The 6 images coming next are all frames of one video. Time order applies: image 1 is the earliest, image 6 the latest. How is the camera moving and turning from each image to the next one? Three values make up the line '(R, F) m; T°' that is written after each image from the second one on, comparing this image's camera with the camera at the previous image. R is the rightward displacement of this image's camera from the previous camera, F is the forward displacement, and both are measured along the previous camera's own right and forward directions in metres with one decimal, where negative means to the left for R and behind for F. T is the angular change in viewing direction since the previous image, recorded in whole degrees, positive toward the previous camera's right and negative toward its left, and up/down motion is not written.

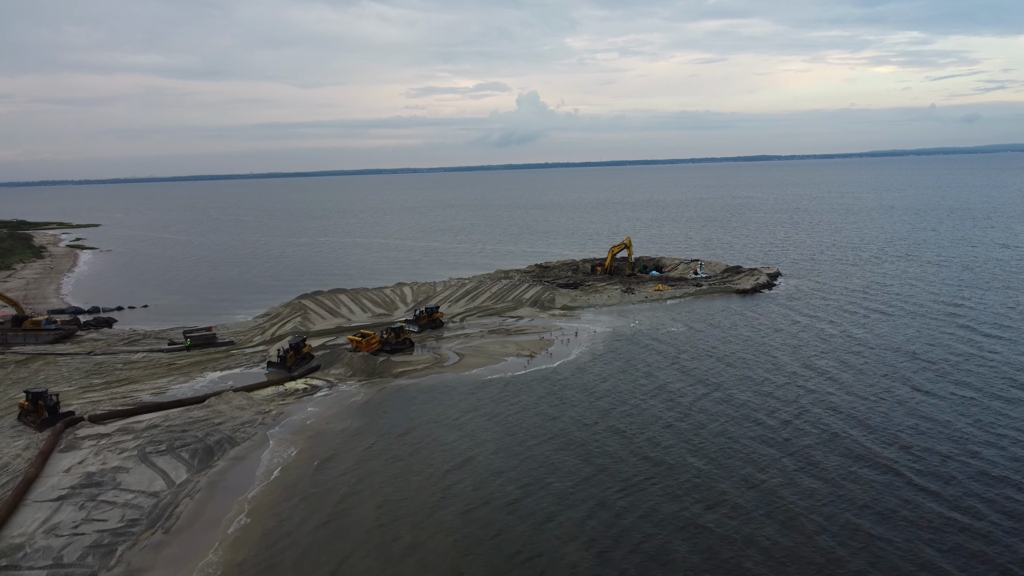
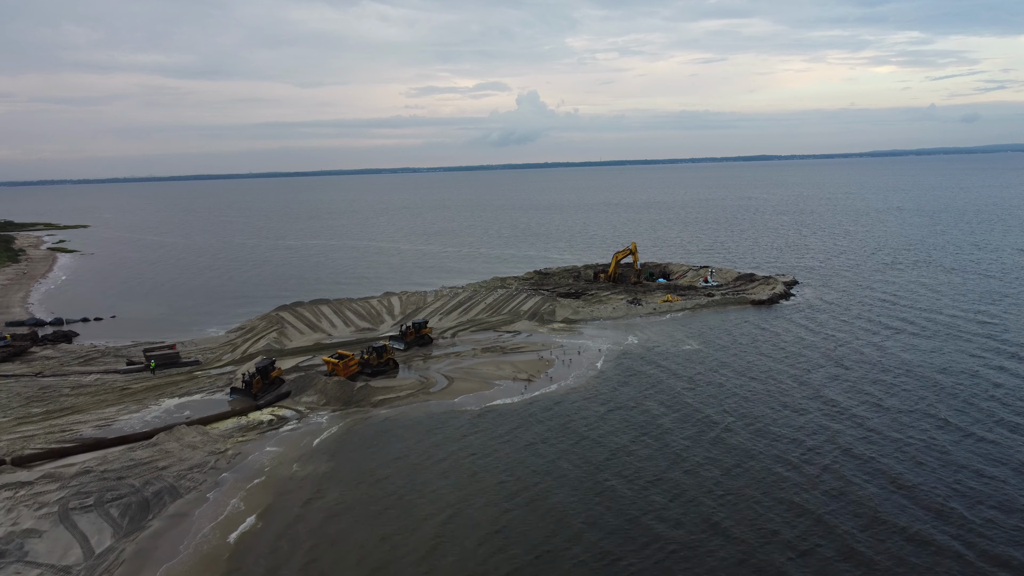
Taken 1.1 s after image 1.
(+0.2, +3.9) m; 0°
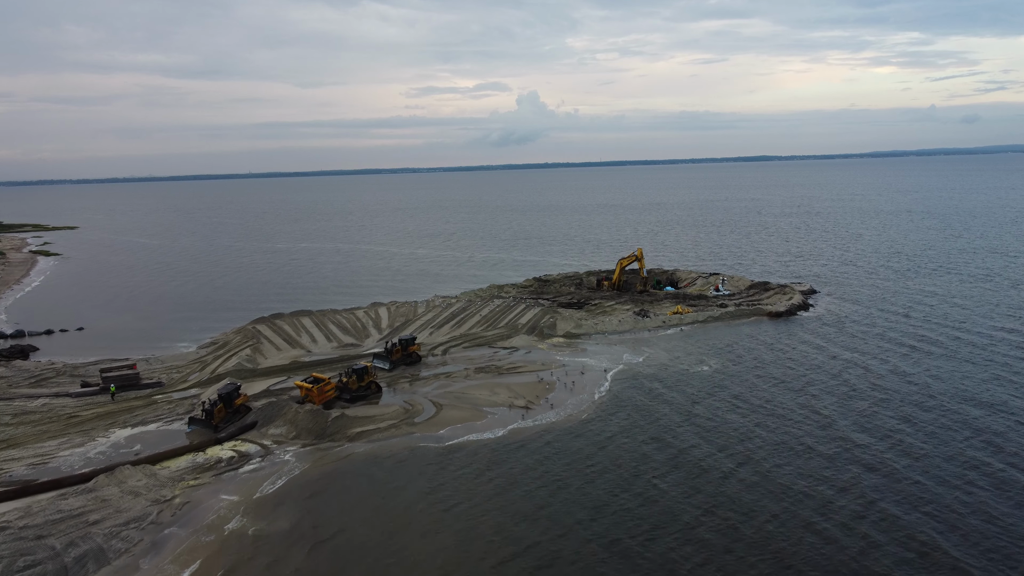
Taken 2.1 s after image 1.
(+0.2, +3.5) m; 0°
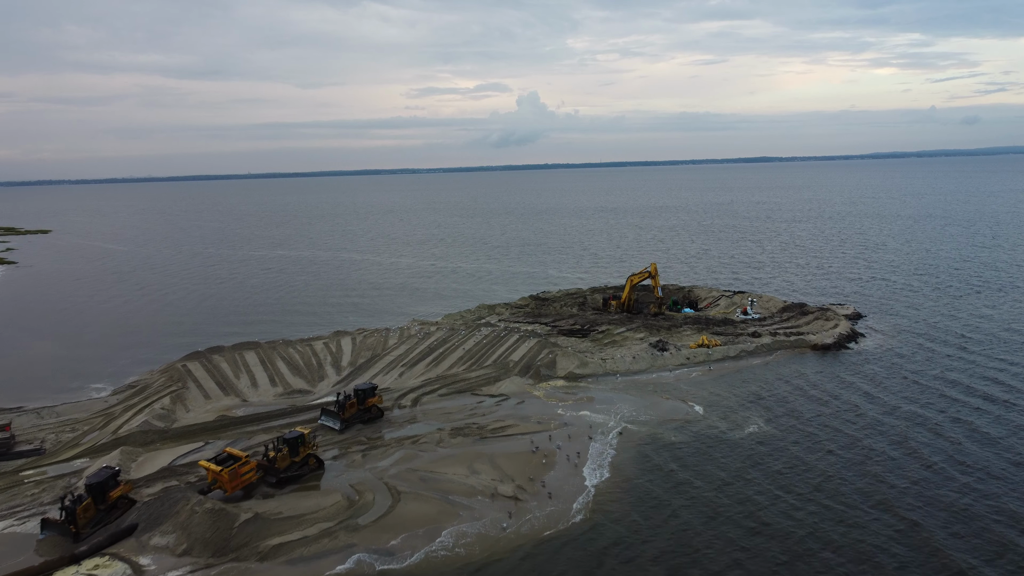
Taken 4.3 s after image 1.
(+0.6, +7.6) m; 0°
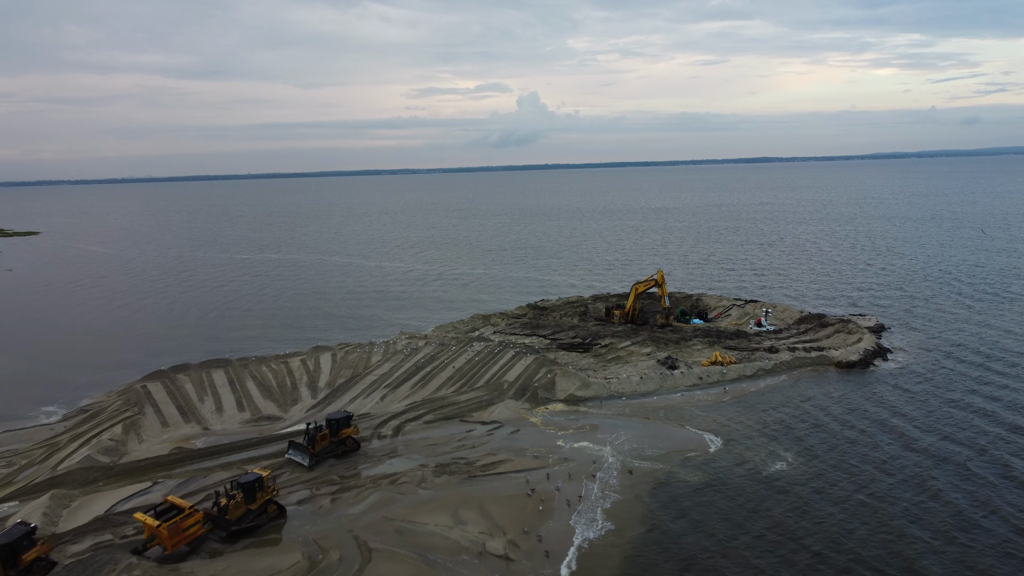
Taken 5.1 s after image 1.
(+0.3, +3.2) m; 0°
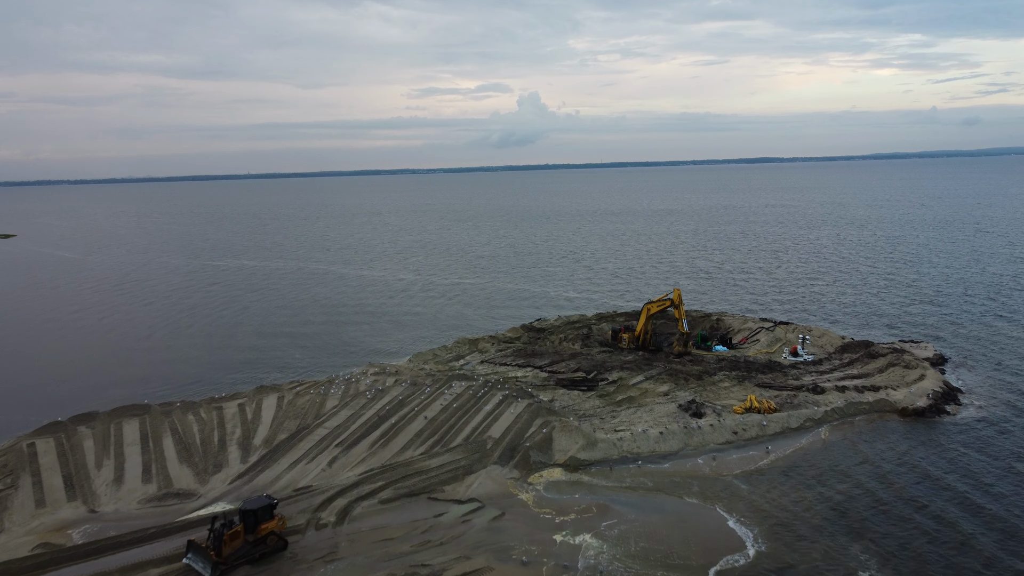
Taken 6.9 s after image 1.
(+0.6, +6.3) m; 0°
